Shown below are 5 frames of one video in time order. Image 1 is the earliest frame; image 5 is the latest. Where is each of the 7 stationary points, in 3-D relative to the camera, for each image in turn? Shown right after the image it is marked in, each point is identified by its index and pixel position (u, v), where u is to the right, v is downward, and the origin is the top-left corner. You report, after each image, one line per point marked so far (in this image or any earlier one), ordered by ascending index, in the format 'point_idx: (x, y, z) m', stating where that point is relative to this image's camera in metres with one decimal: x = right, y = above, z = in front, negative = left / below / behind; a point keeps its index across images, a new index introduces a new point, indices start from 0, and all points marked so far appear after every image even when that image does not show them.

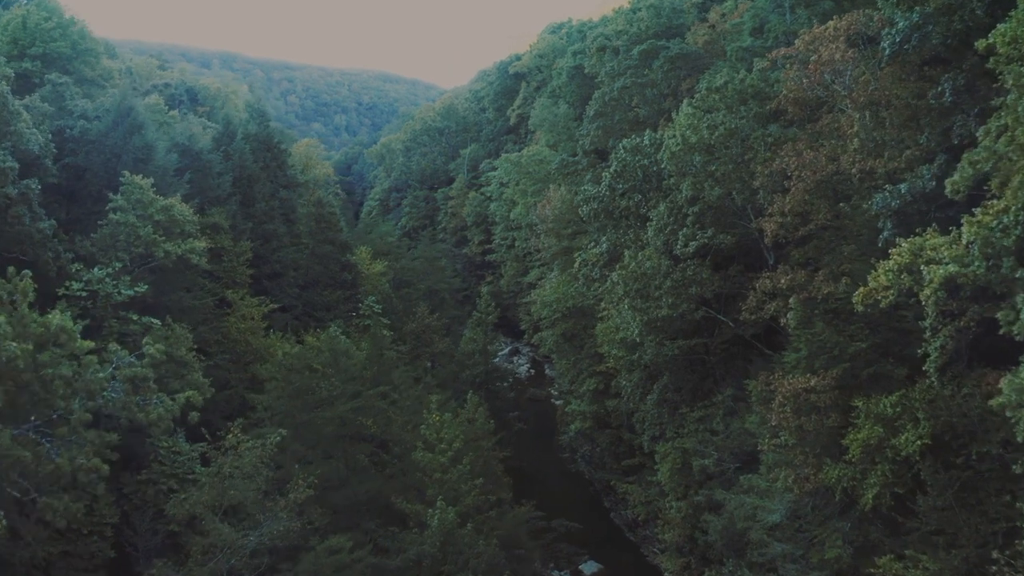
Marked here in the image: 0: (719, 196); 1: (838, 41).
0: (+3.3, +1.5, +16.8) m
1: (+4.6, +3.5, +15.0) m
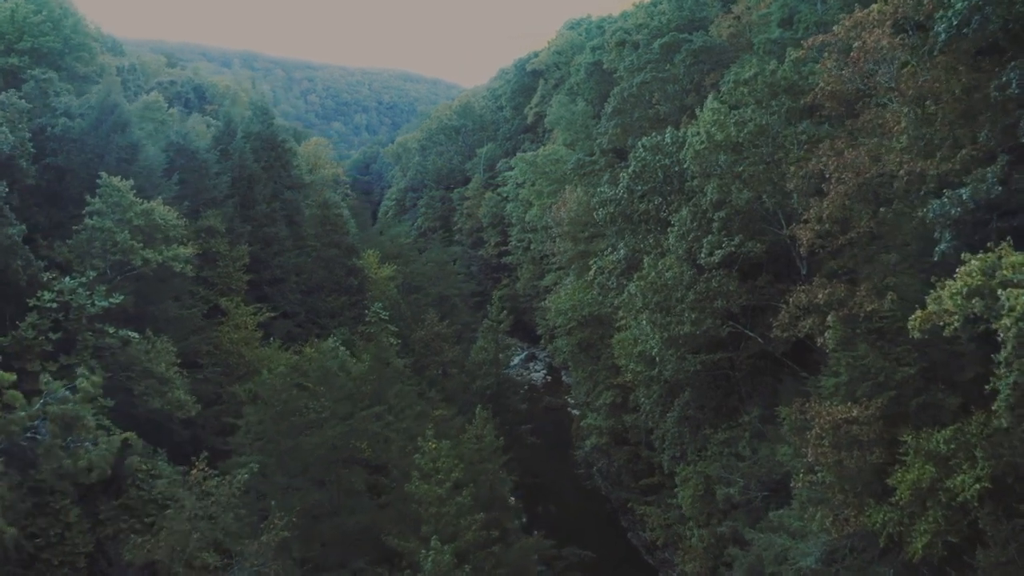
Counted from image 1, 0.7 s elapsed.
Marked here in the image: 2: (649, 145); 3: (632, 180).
0: (+3.4, +1.3, +15.1) m
1: (+4.7, +3.3, +13.3) m
2: (+2.5, +2.6, +19.4) m
3: (+2.2, +2.0, +19.7) m
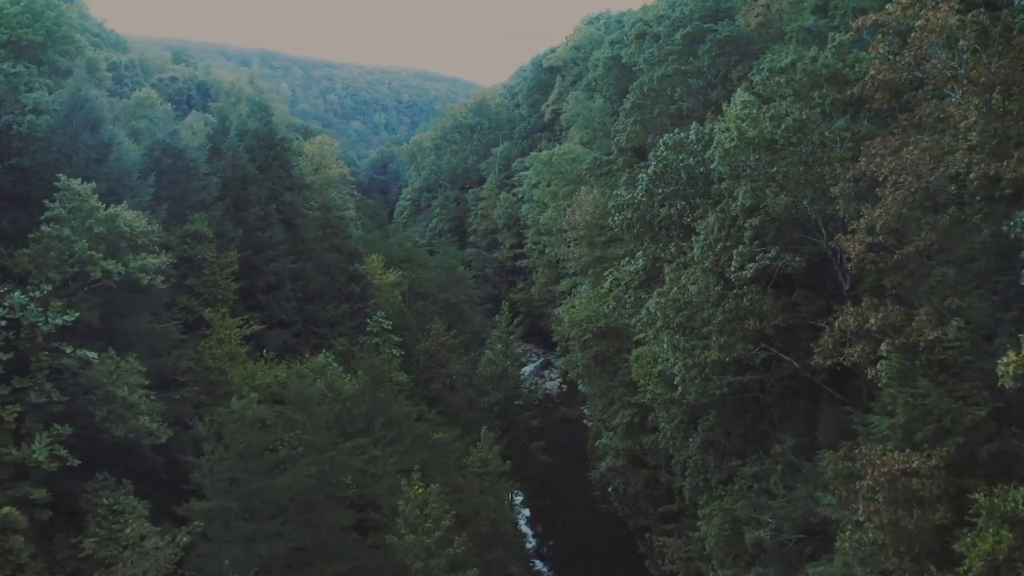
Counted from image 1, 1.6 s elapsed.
0: (+3.4, +1.0, +13.1) m
1: (+4.7, +3.0, +11.3) m
2: (+2.6, +2.4, +17.5) m
3: (+2.3, +1.8, +17.7) m
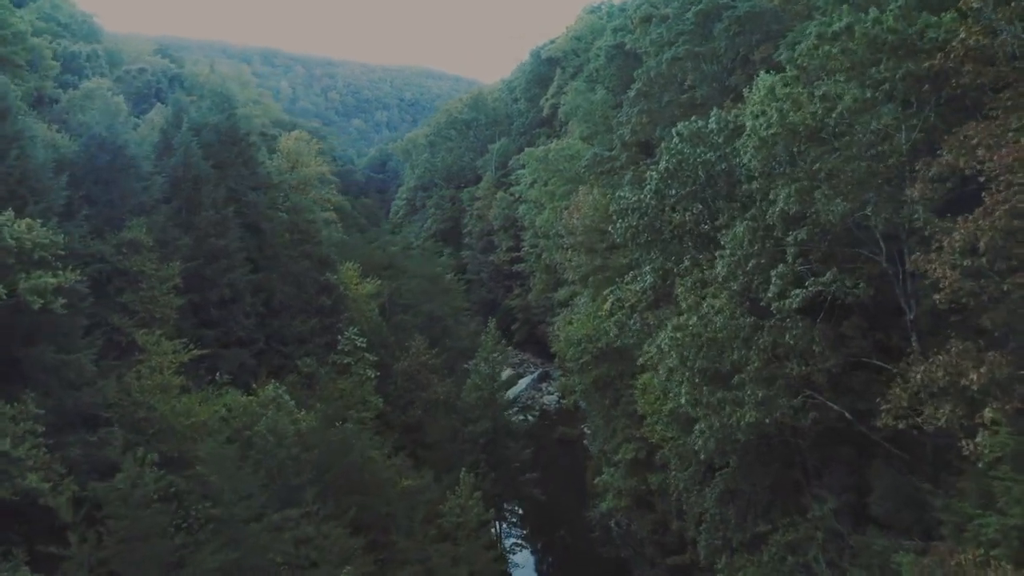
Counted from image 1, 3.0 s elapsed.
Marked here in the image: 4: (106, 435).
0: (+3.1, +0.7, +9.9) m
1: (+4.3, +2.7, +8.1) m
2: (+2.3, +2.1, +14.2) m
3: (+2.1, +1.5, +14.5) m
4: (-6.3, -2.3, +16.3) m
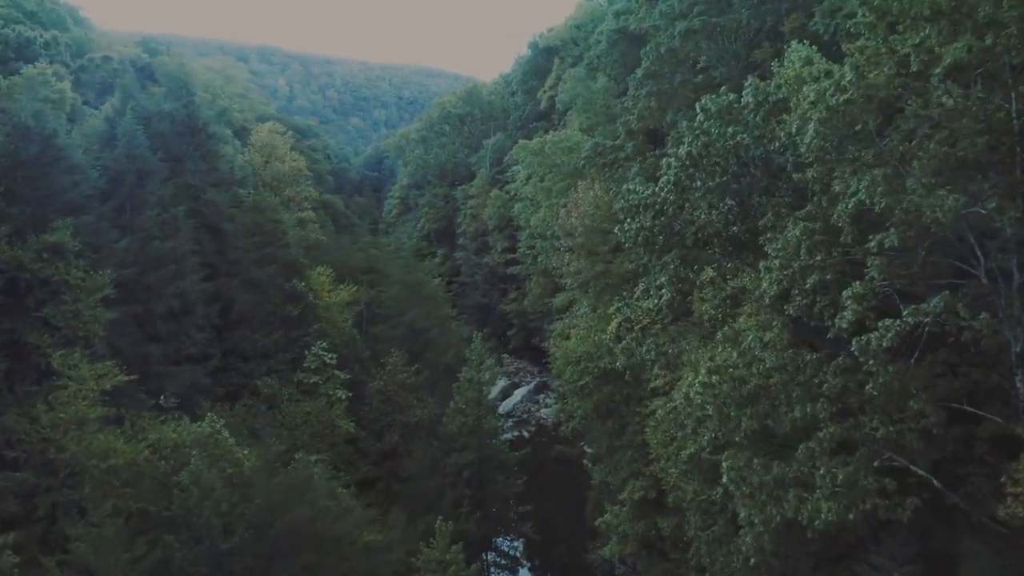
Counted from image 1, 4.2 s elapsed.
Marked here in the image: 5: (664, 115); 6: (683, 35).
0: (+2.9, +0.5, +7.0) m
1: (+4.1, +2.5, +5.1) m
2: (+2.1, +1.9, +11.3) m
3: (+1.8, +1.3, +11.6) m
4: (-6.5, -2.5, +13.4) m
5: (+2.8, +3.3, +19.9) m
6: (+3.0, +4.4, +18.5) m
